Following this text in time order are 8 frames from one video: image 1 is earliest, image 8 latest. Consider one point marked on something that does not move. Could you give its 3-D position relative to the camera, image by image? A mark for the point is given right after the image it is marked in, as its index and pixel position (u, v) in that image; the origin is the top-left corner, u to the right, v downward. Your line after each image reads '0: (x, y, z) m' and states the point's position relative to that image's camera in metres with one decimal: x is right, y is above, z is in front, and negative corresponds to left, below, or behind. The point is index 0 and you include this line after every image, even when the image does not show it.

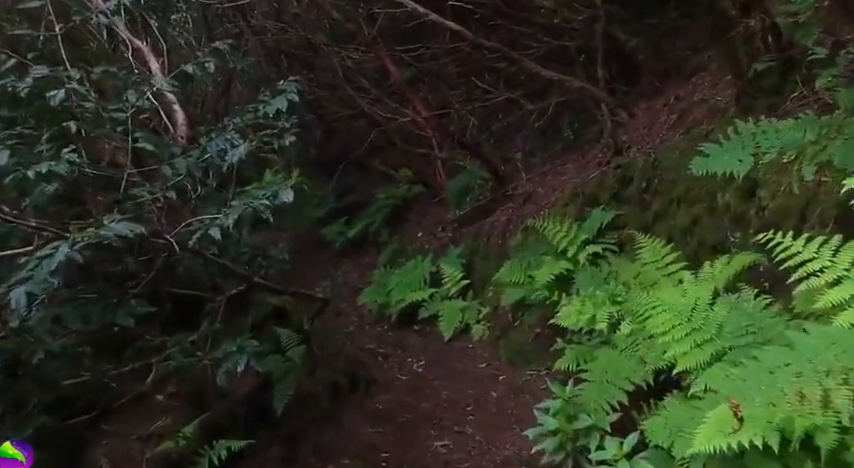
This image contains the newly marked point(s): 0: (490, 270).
0: (+0.8, -0.4, +9.4) m
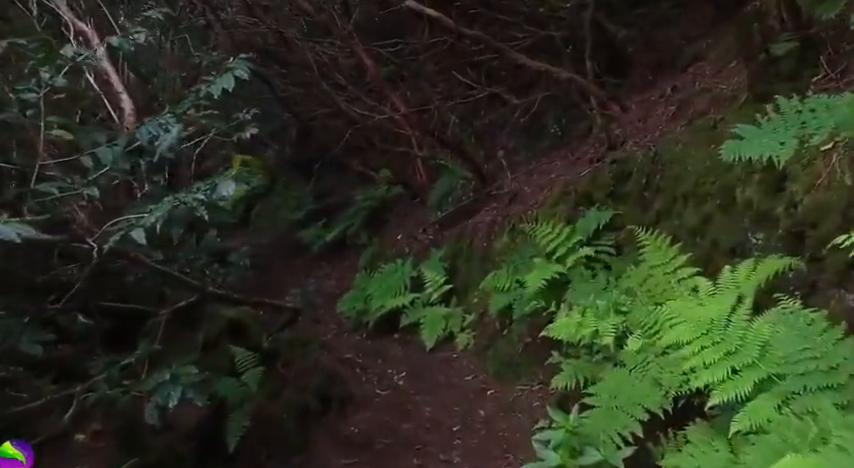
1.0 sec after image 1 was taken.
0: (+0.5, -0.5, +8.8) m
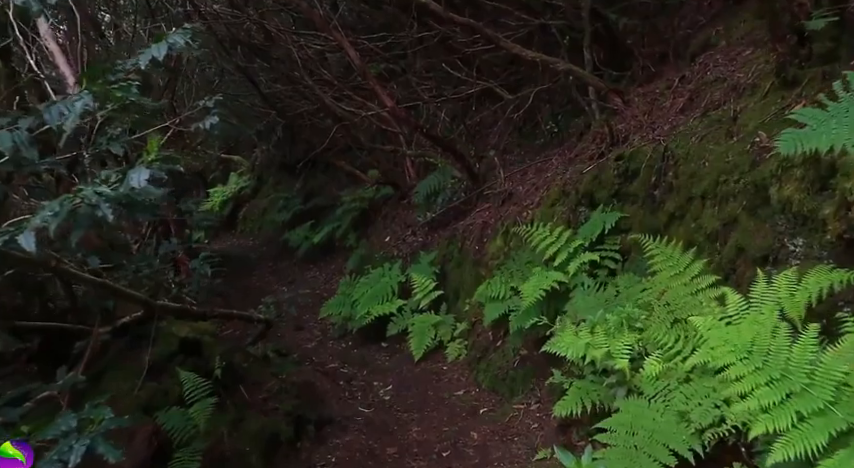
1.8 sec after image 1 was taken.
0: (+0.4, -0.5, +8.2) m
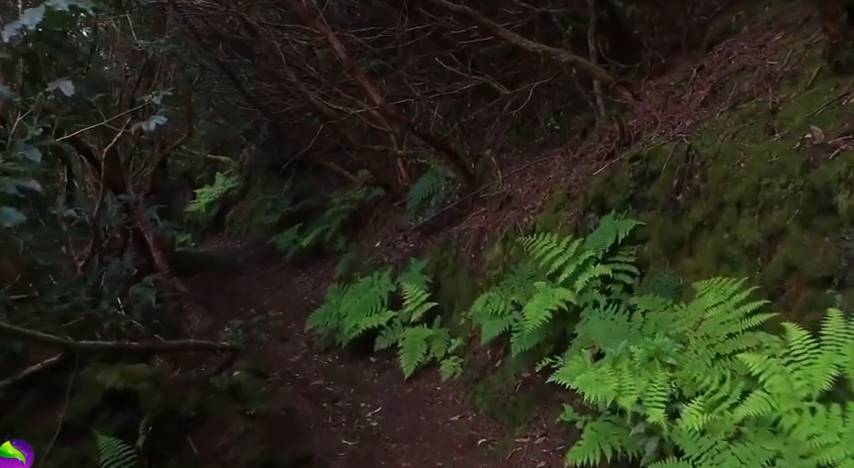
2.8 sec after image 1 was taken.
0: (+0.3, -0.6, +7.6) m
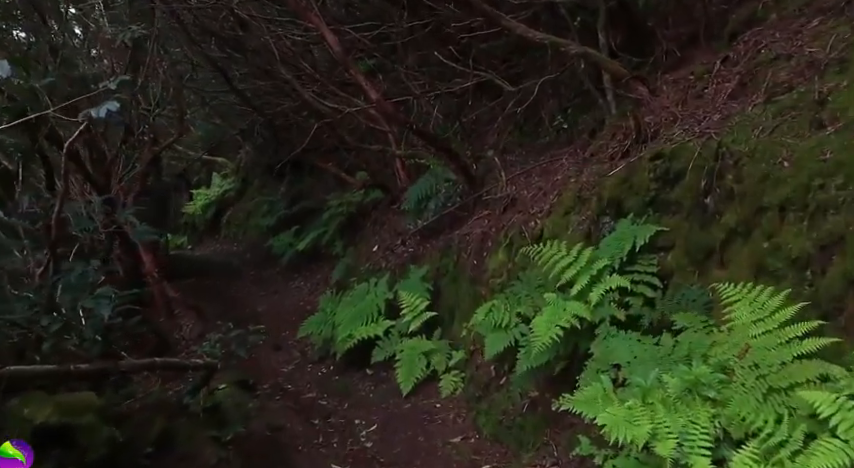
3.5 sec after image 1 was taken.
0: (+0.3, -0.6, +7.1) m
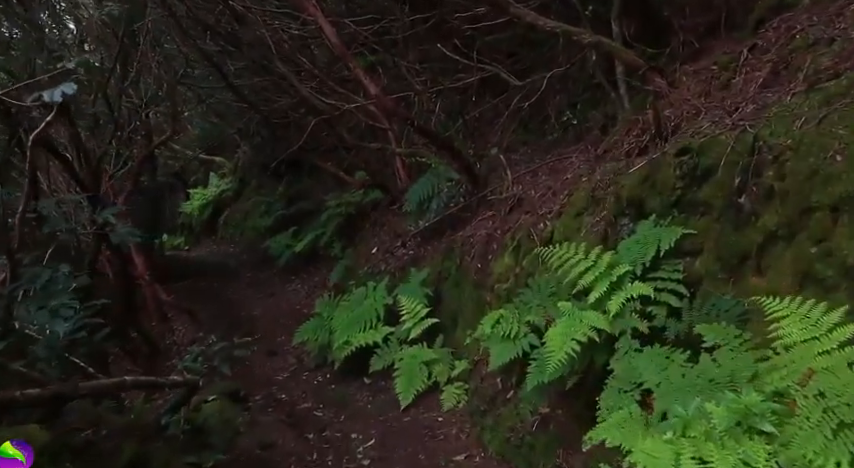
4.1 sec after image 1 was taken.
0: (+0.3, -0.6, +6.7) m
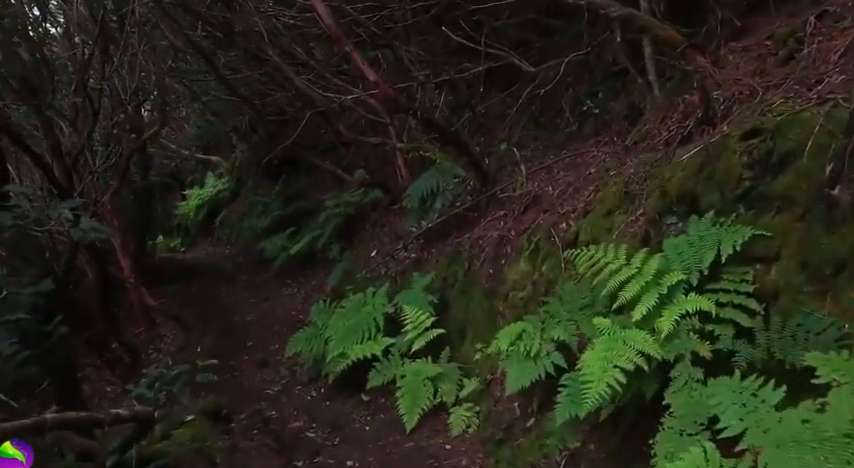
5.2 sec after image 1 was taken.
0: (+0.4, -0.6, +6.0) m
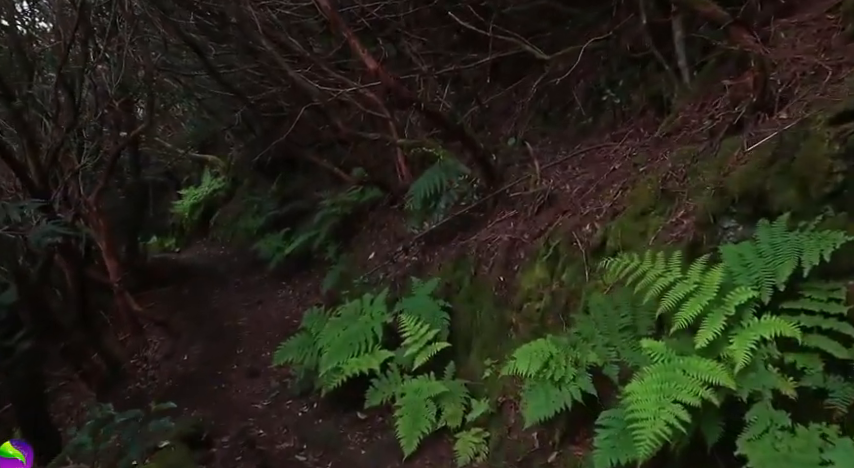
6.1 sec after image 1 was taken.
0: (+0.4, -0.7, +5.3) m
